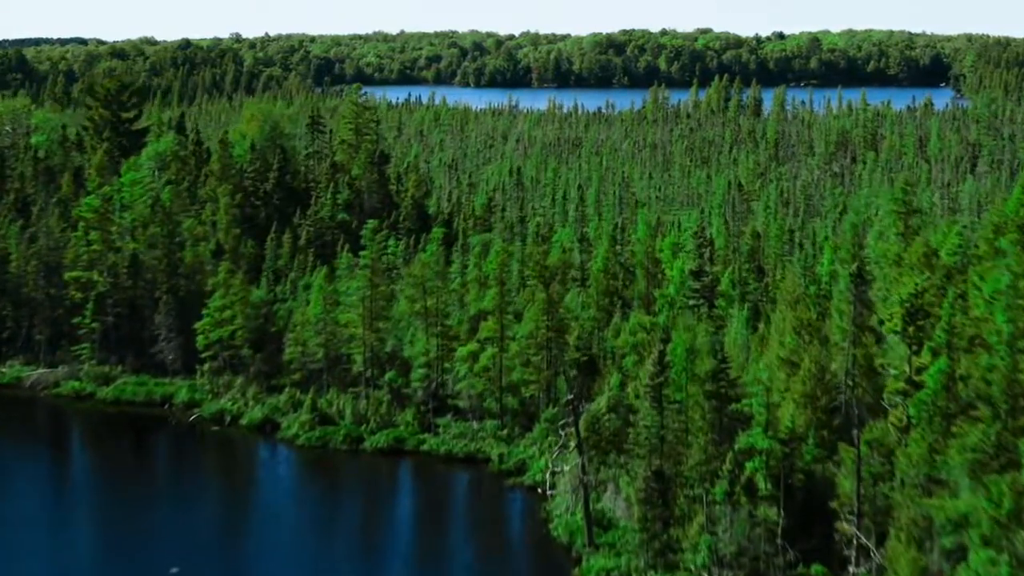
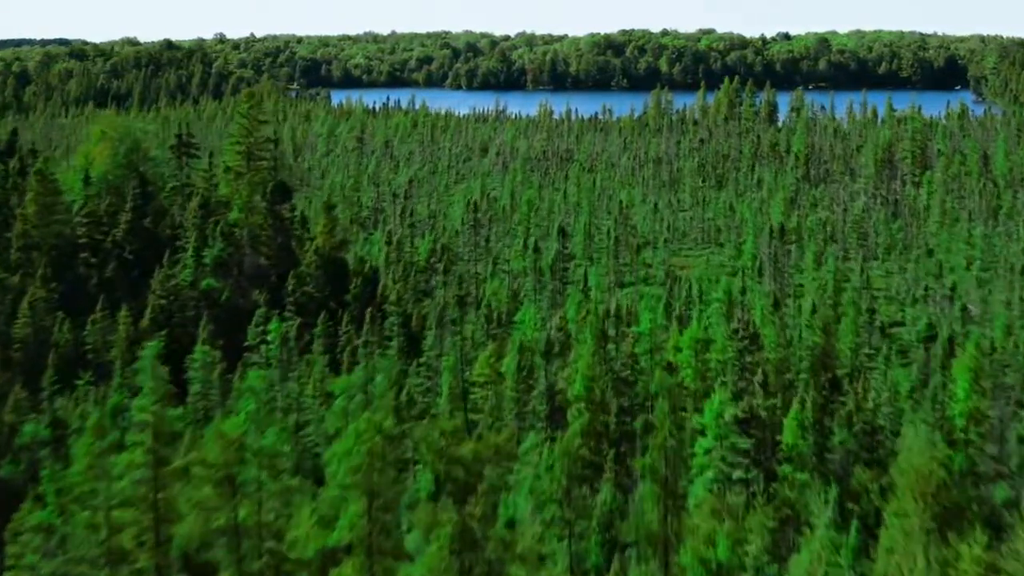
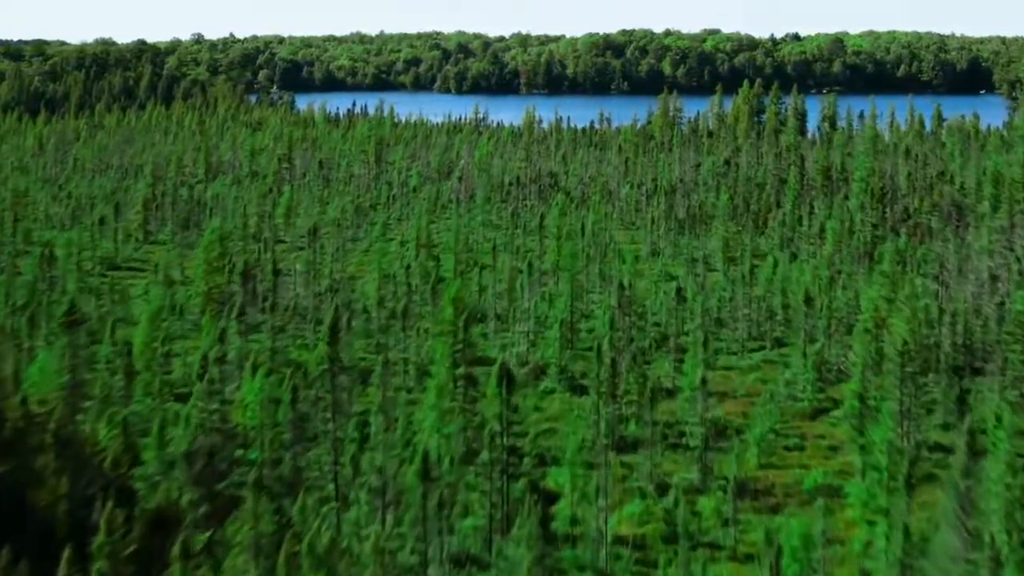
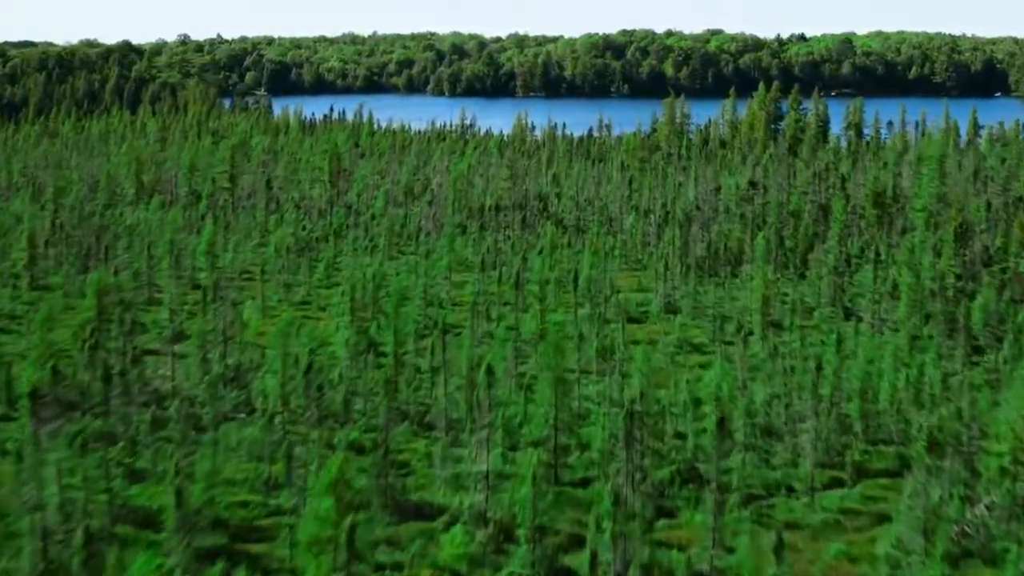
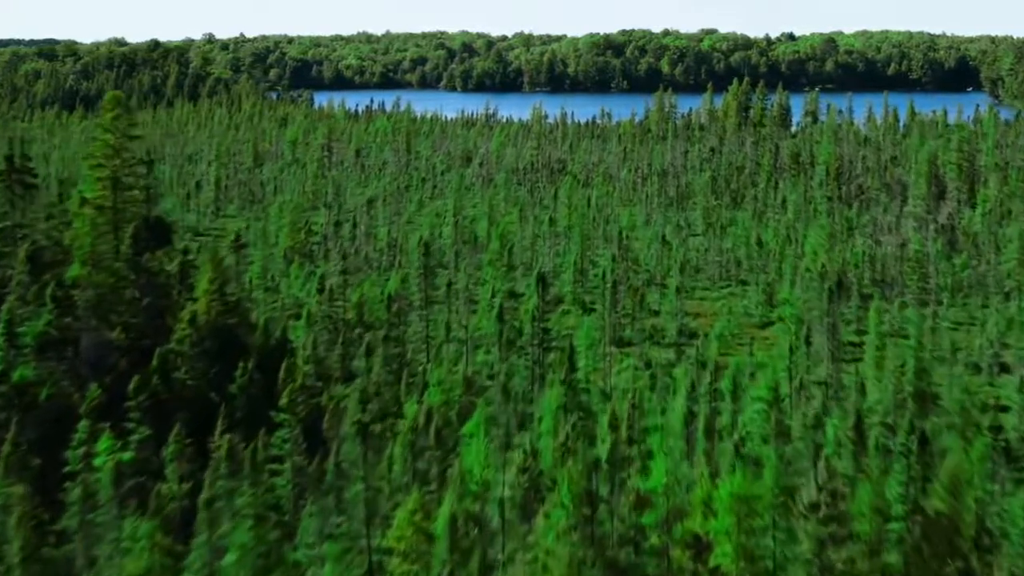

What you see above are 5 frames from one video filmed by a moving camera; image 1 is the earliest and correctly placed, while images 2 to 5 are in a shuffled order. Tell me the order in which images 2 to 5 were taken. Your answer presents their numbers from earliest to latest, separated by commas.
2, 5, 3, 4
